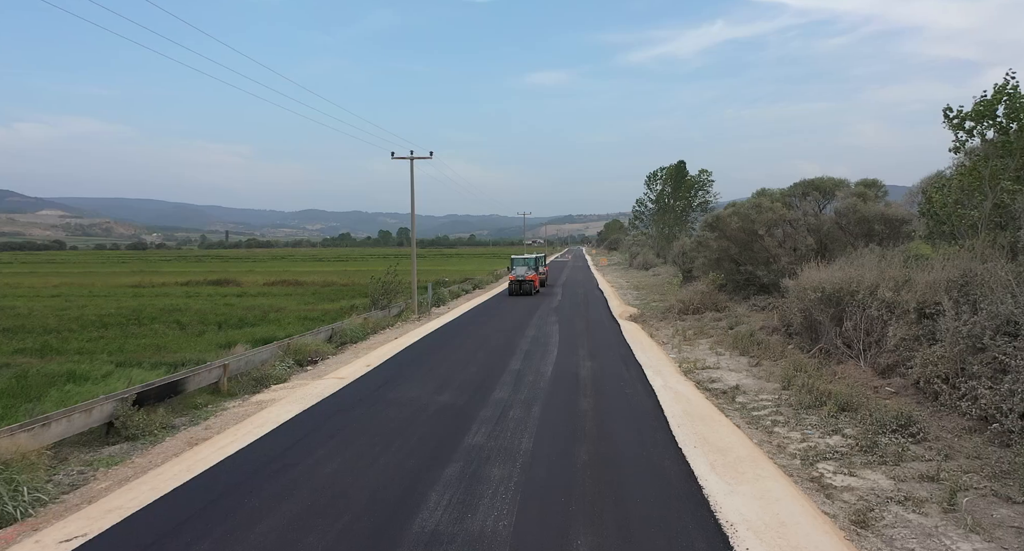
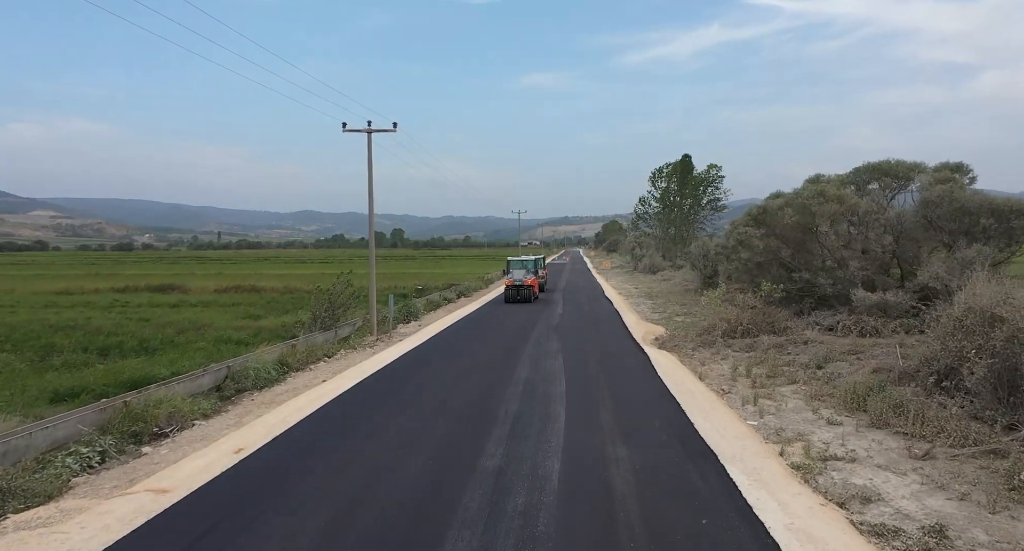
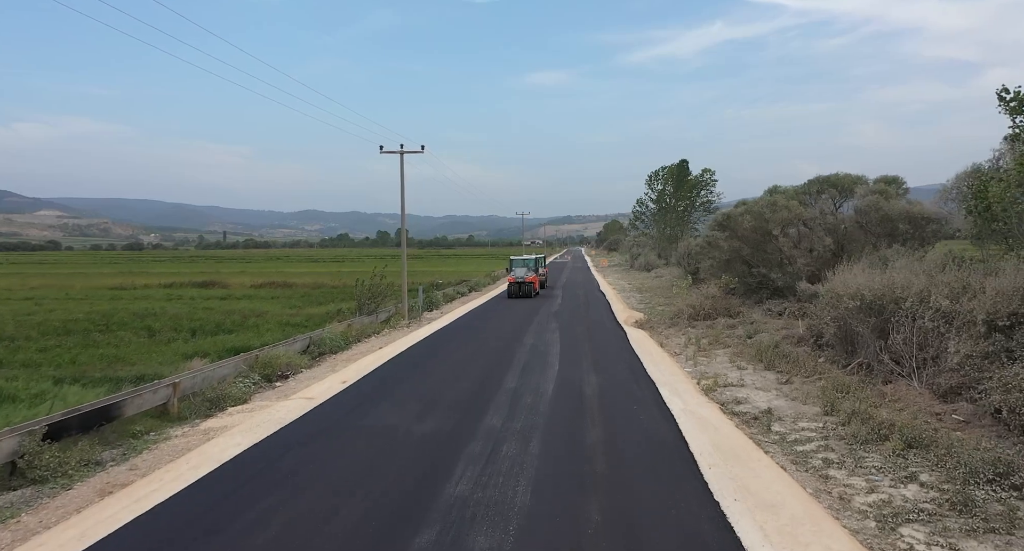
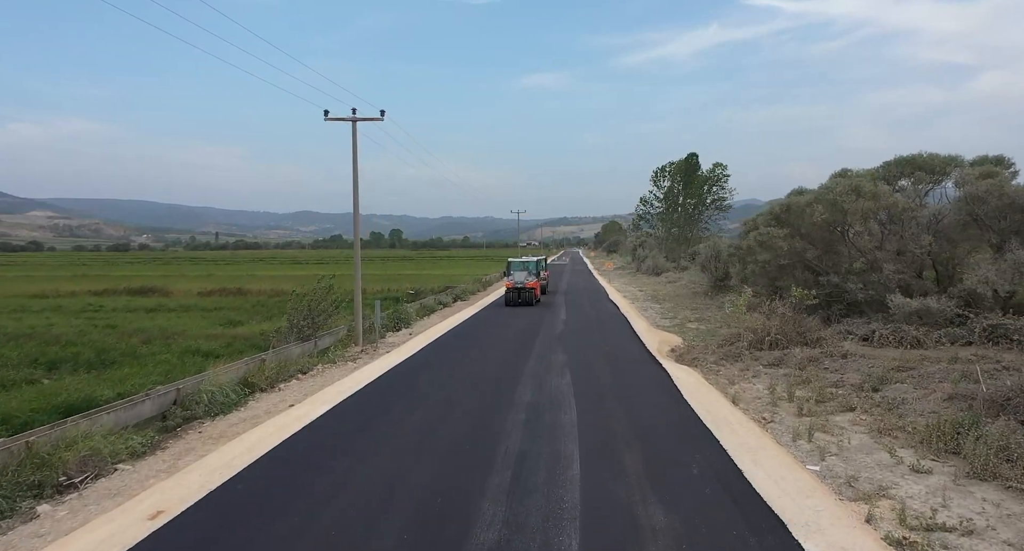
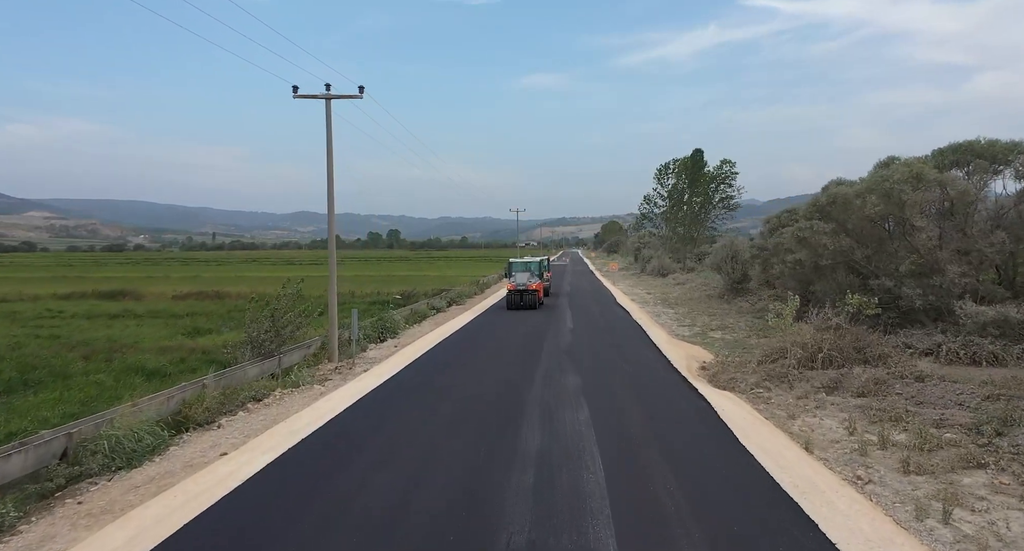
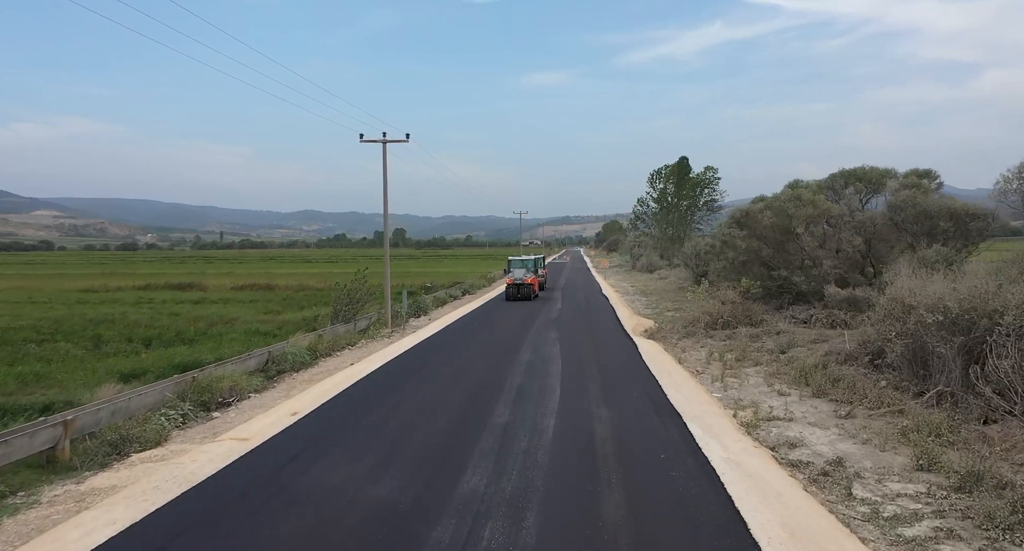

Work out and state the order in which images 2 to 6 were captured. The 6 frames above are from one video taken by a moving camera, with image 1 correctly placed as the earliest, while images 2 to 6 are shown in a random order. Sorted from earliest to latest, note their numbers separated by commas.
3, 6, 2, 4, 5
